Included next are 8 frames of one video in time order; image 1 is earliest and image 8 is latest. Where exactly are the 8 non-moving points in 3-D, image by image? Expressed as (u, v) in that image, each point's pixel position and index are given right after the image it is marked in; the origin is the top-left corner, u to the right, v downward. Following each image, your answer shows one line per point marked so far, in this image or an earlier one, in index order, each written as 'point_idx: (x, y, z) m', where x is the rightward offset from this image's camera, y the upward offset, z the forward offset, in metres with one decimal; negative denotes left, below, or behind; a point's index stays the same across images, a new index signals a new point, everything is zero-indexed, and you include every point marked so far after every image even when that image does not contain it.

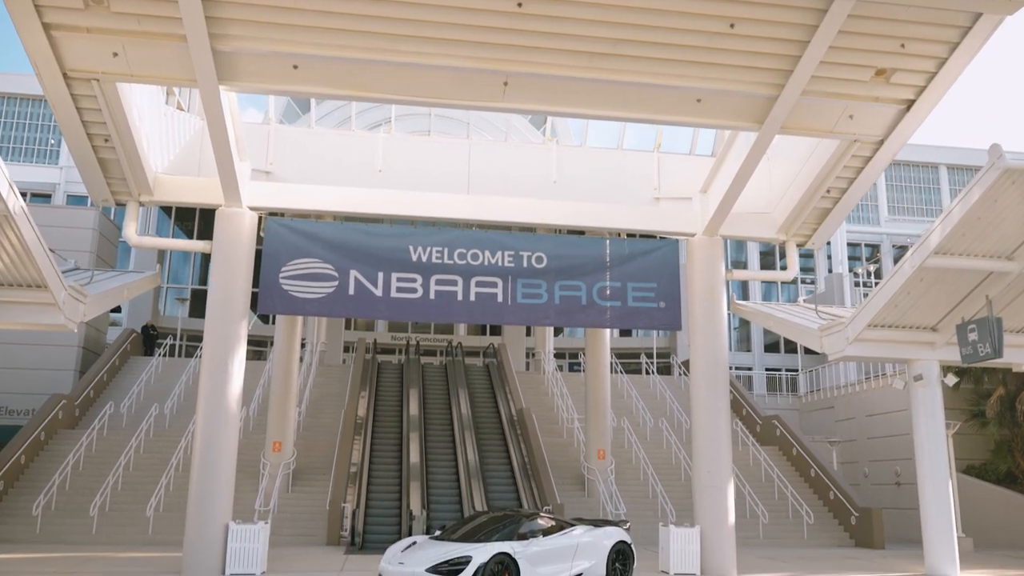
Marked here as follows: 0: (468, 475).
0: (-0.9, -3.7, +18.7) m
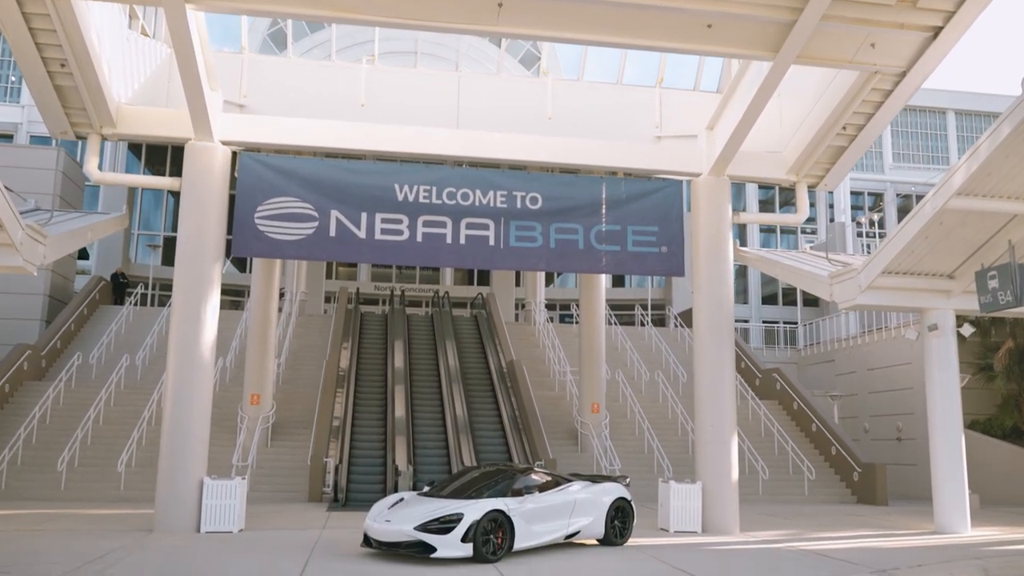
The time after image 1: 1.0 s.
0: (-1.0, -2.7, +17.9) m
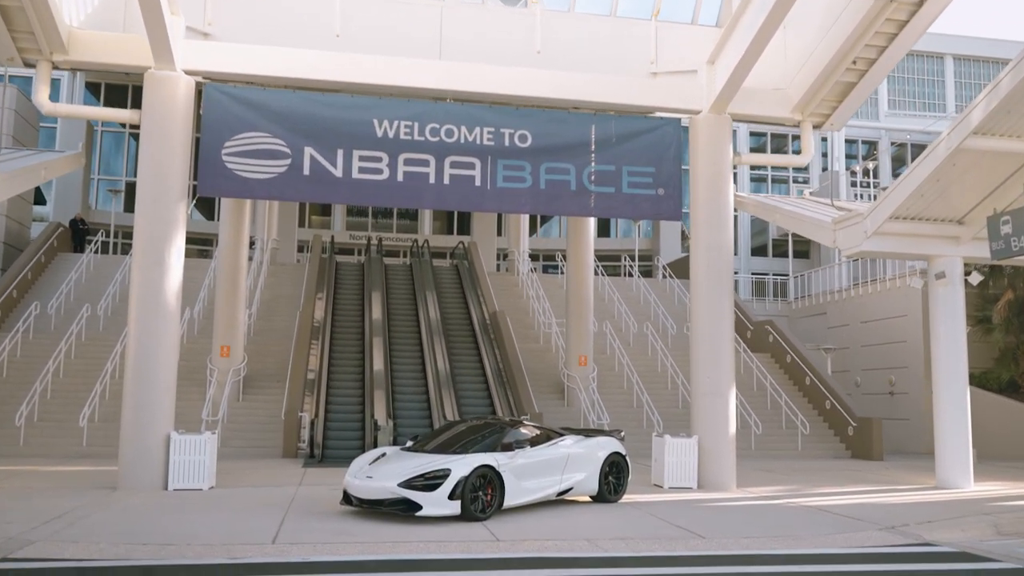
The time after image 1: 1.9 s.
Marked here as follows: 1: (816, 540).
0: (-1.3, -1.7, +17.1) m
1: (+3.1, -2.6, +9.7) m
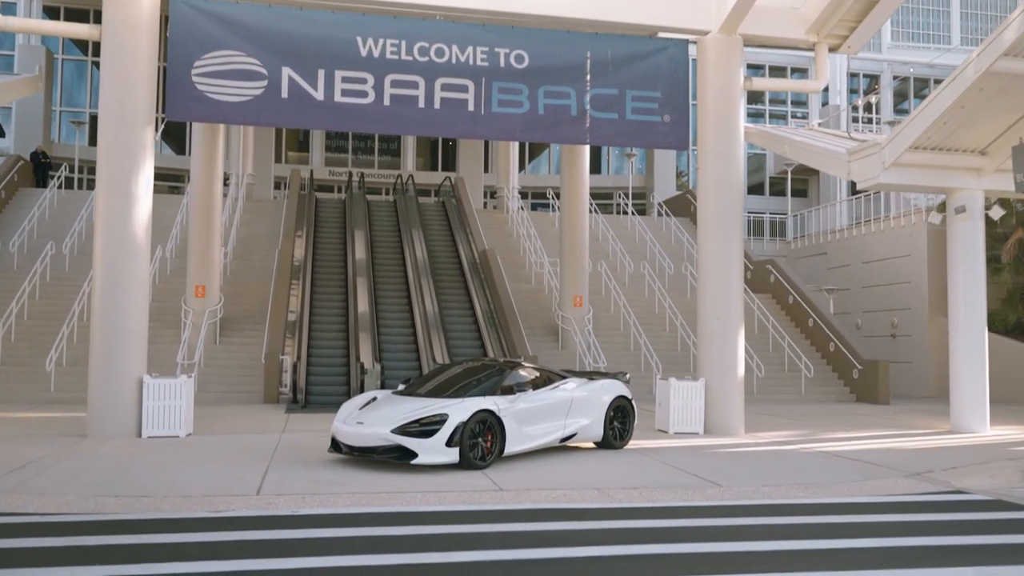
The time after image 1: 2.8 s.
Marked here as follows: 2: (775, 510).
0: (-1.5, -0.6, +16.3) m
1: (+3.1, -1.9, +9.1) m
2: (+2.2, -1.9, +8.0) m
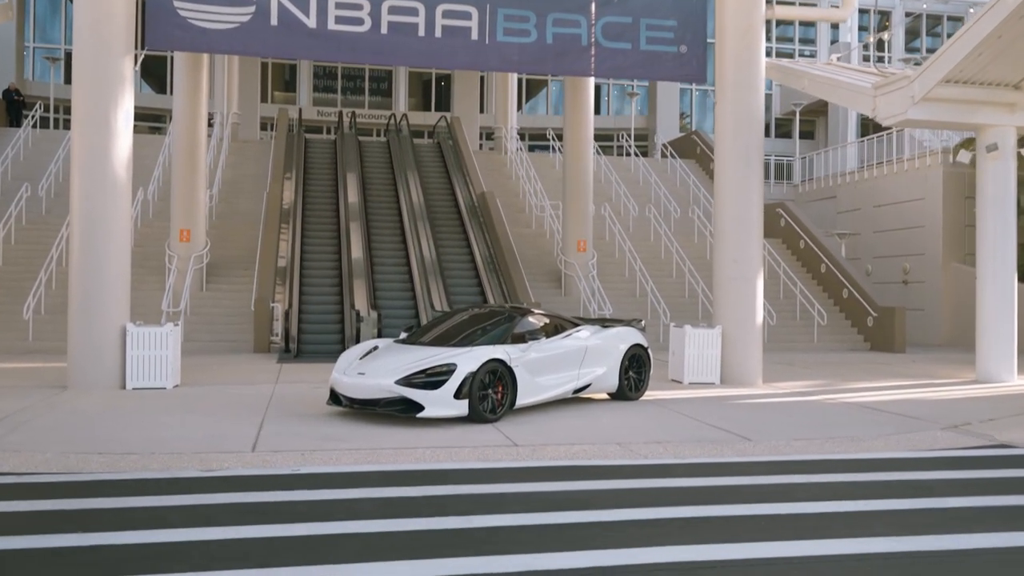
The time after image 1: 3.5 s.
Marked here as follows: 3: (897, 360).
0: (-1.5, +0.3, +15.6) m
1: (+3.3, -1.4, +8.5) m
2: (+2.4, -1.4, +7.5) m
3: (+5.7, -1.1, +13.9) m
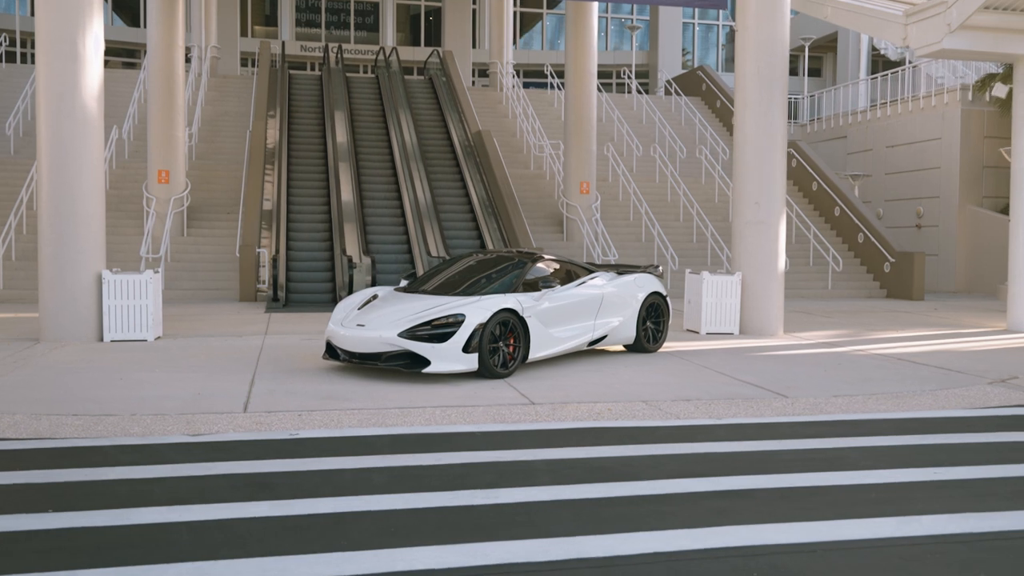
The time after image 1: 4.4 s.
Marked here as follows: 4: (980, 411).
0: (-1.5, +1.2, +14.8) m
1: (+3.4, -0.9, +7.8) m
2: (+2.5, -1.0, +6.8) m
3: (+5.7, -0.3, +13.3) m
4: (+3.7, -1.0, +7.5) m
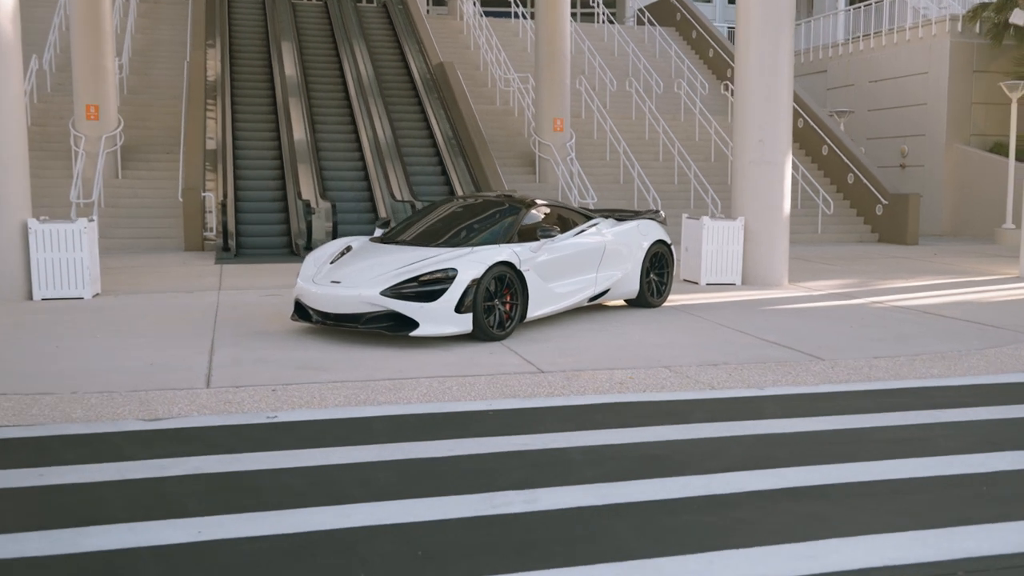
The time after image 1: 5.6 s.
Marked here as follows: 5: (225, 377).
0: (-1.9, +1.9, +13.5) m
1: (+3.4, -0.5, +7.1) m
2: (+2.6, -0.7, +6.0) m
3: (+5.4, +0.5, +12.6) m
4: (+3.7, -0.6, +6.8) m
5: (-2.0, -0.6, +6.6) m
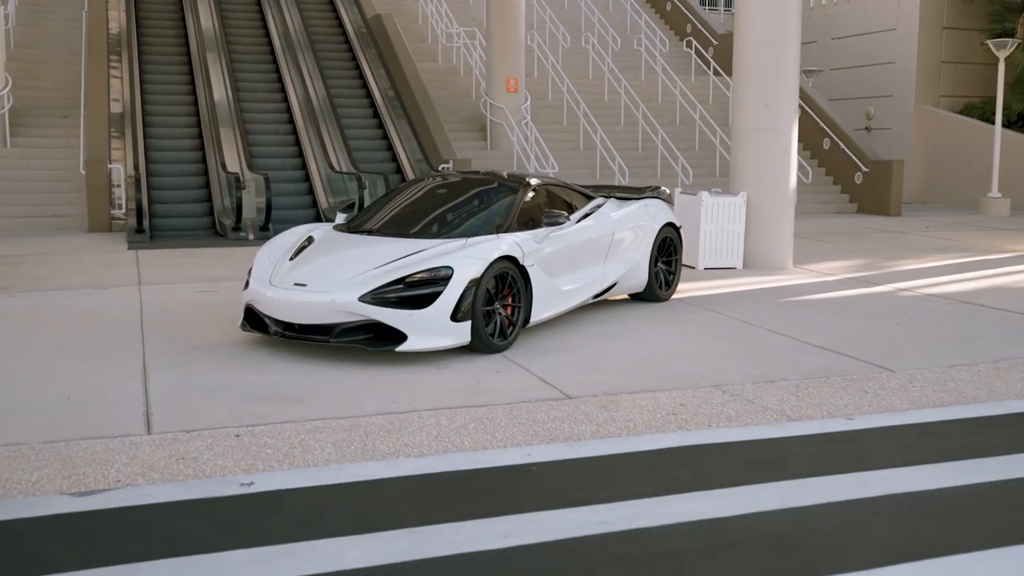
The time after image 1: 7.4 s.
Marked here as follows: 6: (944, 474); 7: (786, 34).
0: (-2.5, +2.1, +11.9) m
1: (+3.5, -0.5, +6.2) m
2: (+2.8, -0.7, +5.0) m
3: (+4.9, +0.8, +11.8) m
4: (+3.8, -0.6, +5.9) m
5: (-1.9, -0.7, +5.2) m
6: (+1.9, -0.8, +4.4) m
7: (+2.6, +2.5, +9.0) m
